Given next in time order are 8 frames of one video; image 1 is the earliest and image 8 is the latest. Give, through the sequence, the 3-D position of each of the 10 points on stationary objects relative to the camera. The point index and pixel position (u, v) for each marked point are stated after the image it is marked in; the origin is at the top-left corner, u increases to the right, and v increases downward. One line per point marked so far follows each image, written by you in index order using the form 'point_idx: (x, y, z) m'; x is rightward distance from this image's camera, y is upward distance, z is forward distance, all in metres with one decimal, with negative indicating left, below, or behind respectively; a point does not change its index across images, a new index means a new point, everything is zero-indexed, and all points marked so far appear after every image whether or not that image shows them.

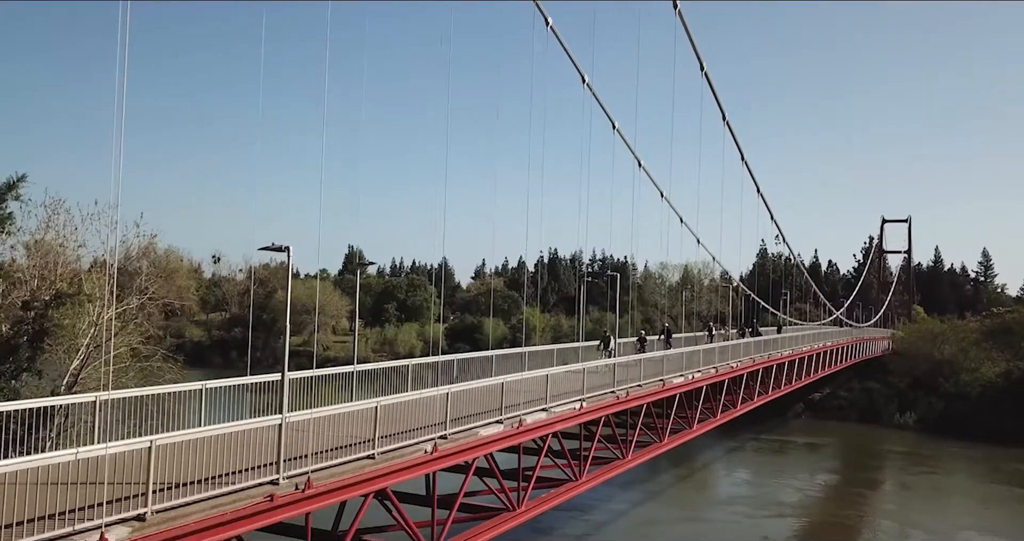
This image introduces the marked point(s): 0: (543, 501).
0: (+0.7, -4.8, +18.3) m
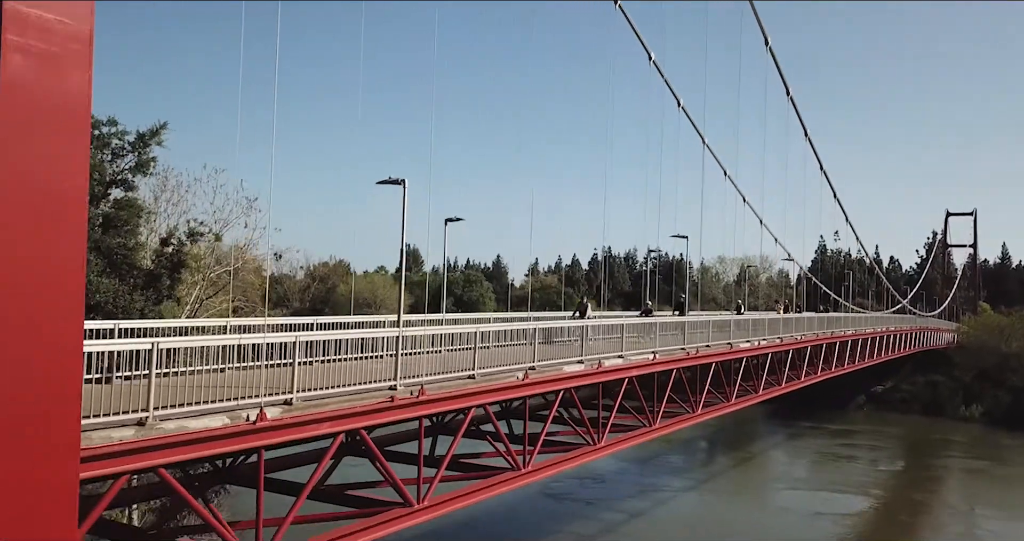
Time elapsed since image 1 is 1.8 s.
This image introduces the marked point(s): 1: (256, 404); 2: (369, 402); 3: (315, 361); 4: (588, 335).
0: (+2.4, -3.8, +19.3) m
1: (-2.9, -1.5, +10.0) m
2: (-1.9, -1.8, +11.6) m
3: (-2.5, -1.2, +11.4) m
4: (+1.7, -1.4, +18.4) m
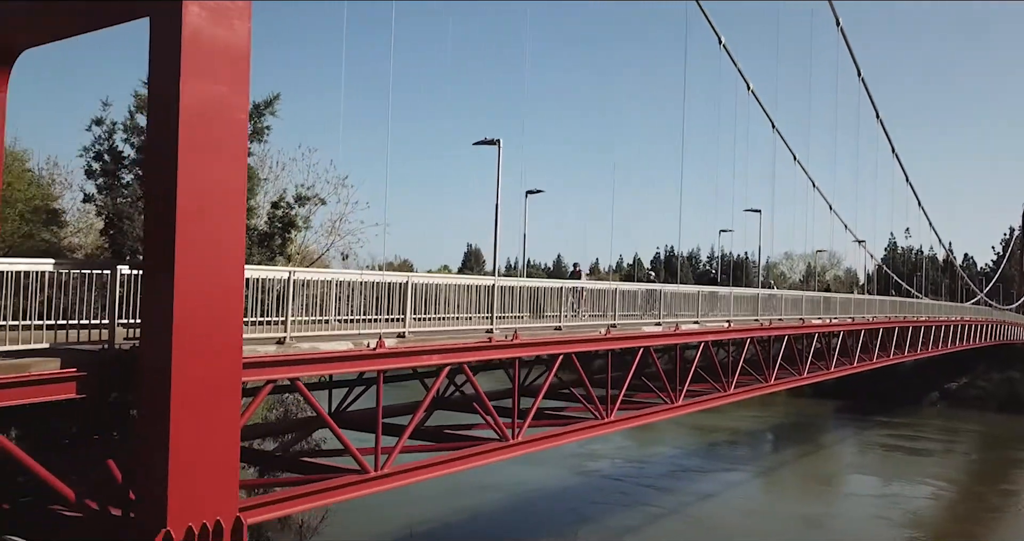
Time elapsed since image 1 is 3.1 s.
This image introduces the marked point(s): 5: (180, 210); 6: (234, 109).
0: (+4.3, -3.1, +20.0) m
1: (-1.7, -0.8, +11.1) m
2: (-0.6, -1.0, +12.6) m
3: (-1.2, -0.5, +12.4) m
4: (+3.4, -0.7, +19.1) m
5: (-3.2, +0.4, +7.8) m
6: (-2.6, +1.5, +8.0) m
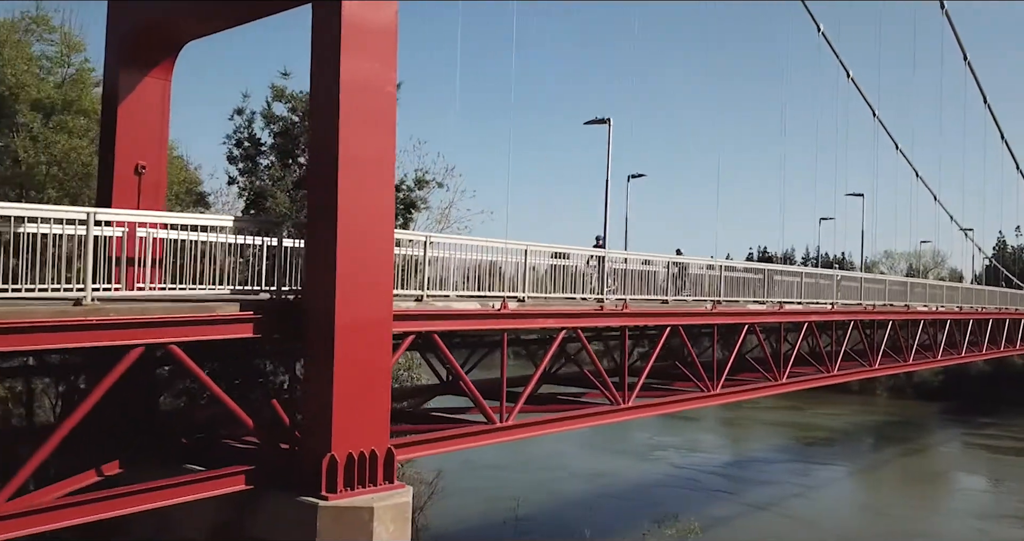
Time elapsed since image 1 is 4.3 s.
0: (+6.7, -2.6, +20.2) m
1: (-0.2, -0.3, +11.9) m
2: (+1.1, -0.6, +13.3) m
3: (+0.5, 0.0, +13.2) m
4: (+5.8, -0.2, +19.4) m
5: (-1.9, +0.8, +8.8) m
6: (-1.3, +2.0, +9.0) m
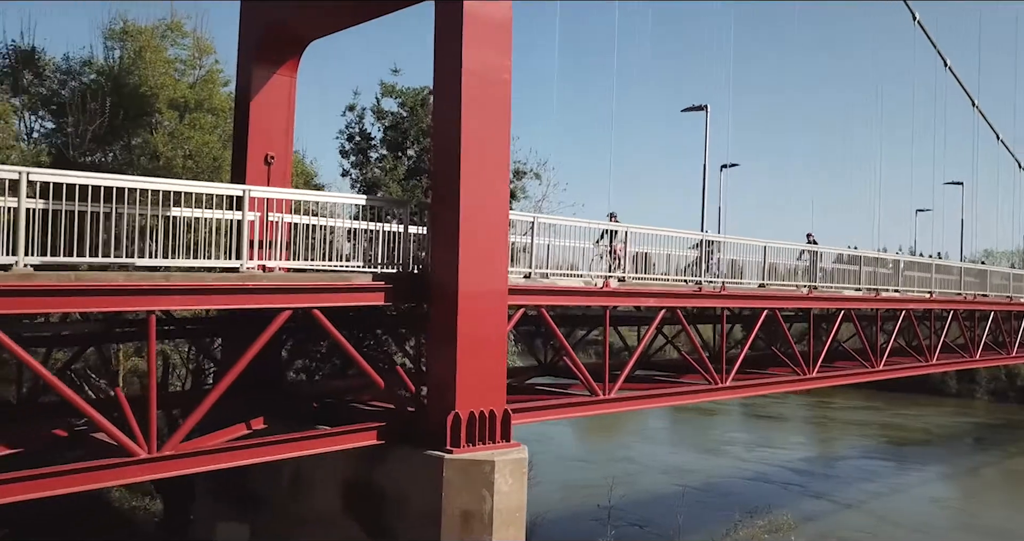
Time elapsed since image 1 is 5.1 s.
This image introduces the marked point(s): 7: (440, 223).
0: (+8.9, -2.4, +20.1) m
1: (+1.3, 0.0, +12.5) m
2: (+2.7, -0.3, +13.8) m
3: (+2.1, +0.3, +13.7) m
4: (+7.9, 0.0, +19.4) m
5: (-0.7, +1.1, +9.5) m
6: (-0.1, +2.3, +9.7) m
7: (-0.8, +0.5, +9.7) m
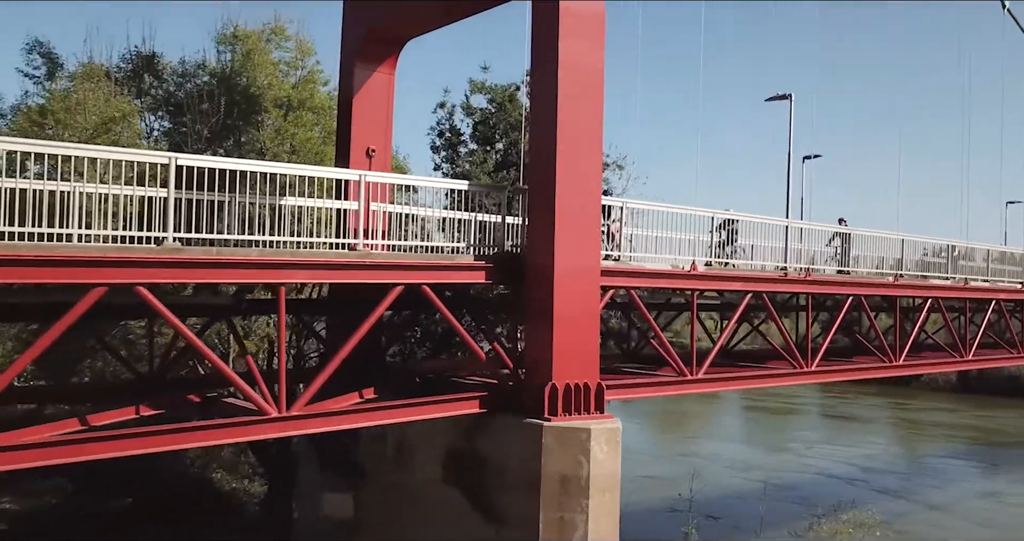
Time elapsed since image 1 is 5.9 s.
0: (+10.9, -2.2, +19.8) m
1: (+2.7, +0.2, +12.9) m
2: (+4.2, -0.1, +14.0) m
3: (+3.5, +0.5, +14.0) m
4: (+9.8, +0.3, +19.2) m
5: (+0.4, +1.3, +10.1) m
6: (+1.0, +2.5, +10.2) m
7: (+0.3, +0.7, +10.2) m
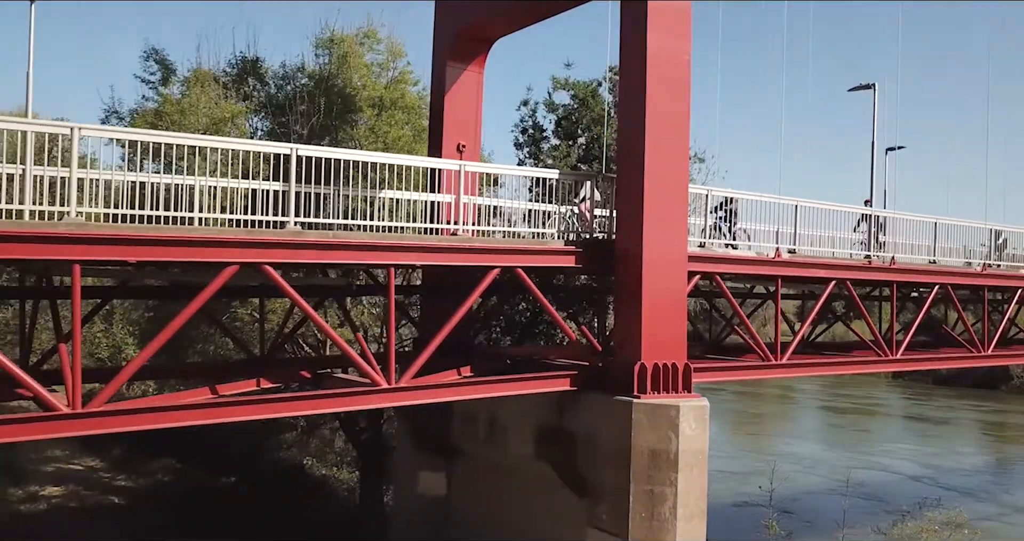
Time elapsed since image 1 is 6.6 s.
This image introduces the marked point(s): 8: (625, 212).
0: (+12.8, -2.0, +19.3) m
1: (+4.0, +0.4, +13.2) m
2: (+5.6, +0.1, +14.1) m
3: (+4.9, +0.7, +14.2) m
4: (+11.6, +0.5, +18.8) m
5: (+1.5, +1.5, +10.6) m
6: (+2.1, +2.7, +10.6) m
7: (+1.4, +0.9, +10.7) m
8: (+1.4, +0.7, +10.7) m
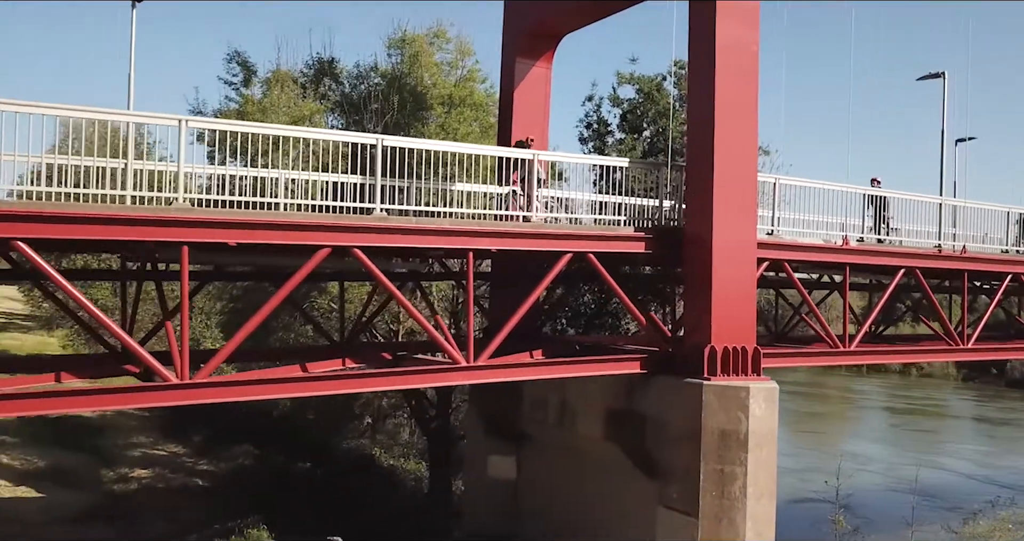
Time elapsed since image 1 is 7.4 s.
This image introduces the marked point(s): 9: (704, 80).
0: (+14.2, -1.8, +18.8) m
1: (+5.1, +0.6, +13.2) m
2: (+6.7, +0.3, +14.1) m
3: (+6.1, +0.9, +14.2) m
4: (+13.1, +0.6, +18.4) m
5: (+2.4, +1.7, +10.8) m
6: (+3.0, +2.9, +10.8) m
7: (+2.3, +1.1, +11.0) m
8: (+2.3, +0.9, +11.0) m
9: (+2.4, +2.4, +10.8) m
